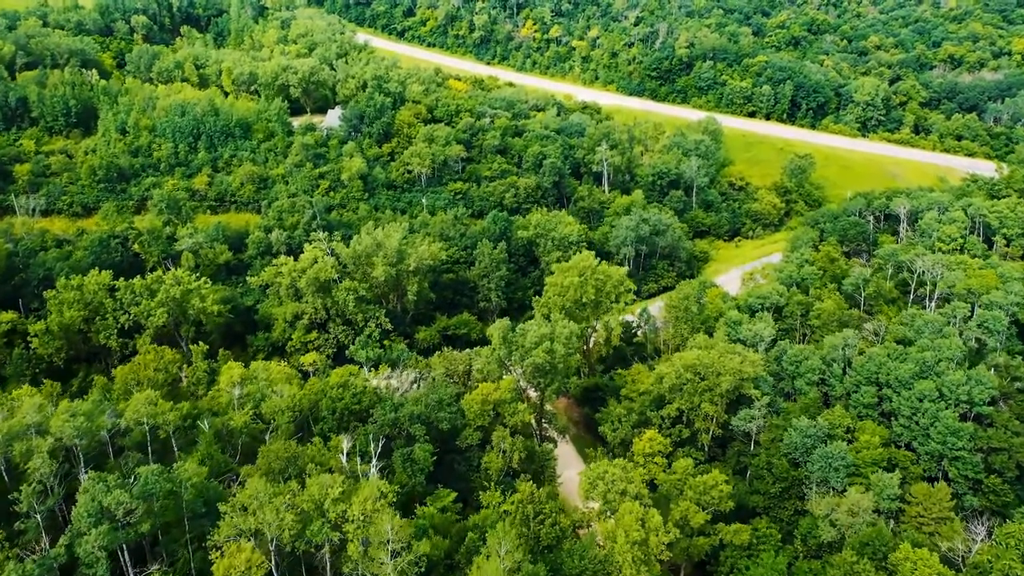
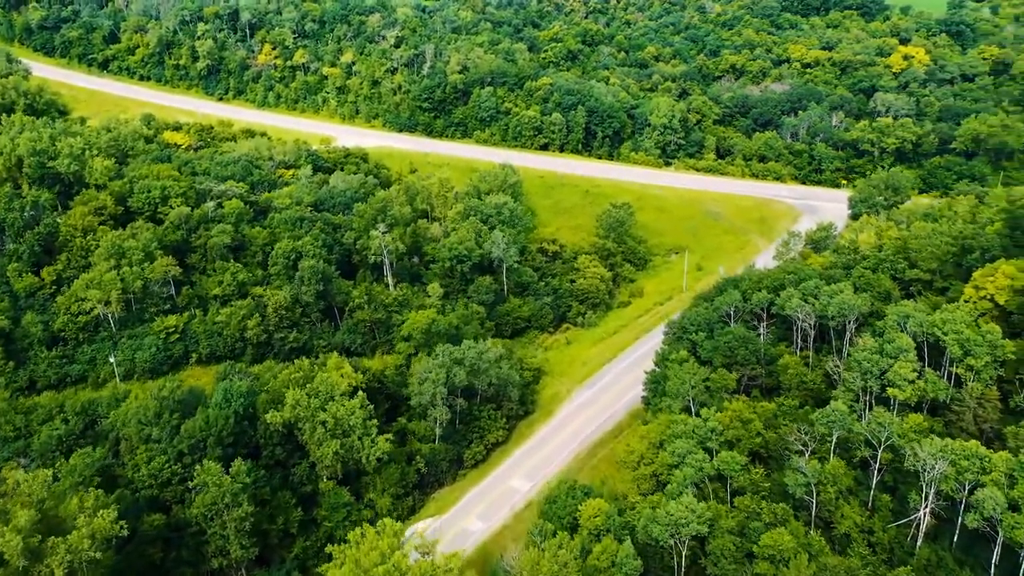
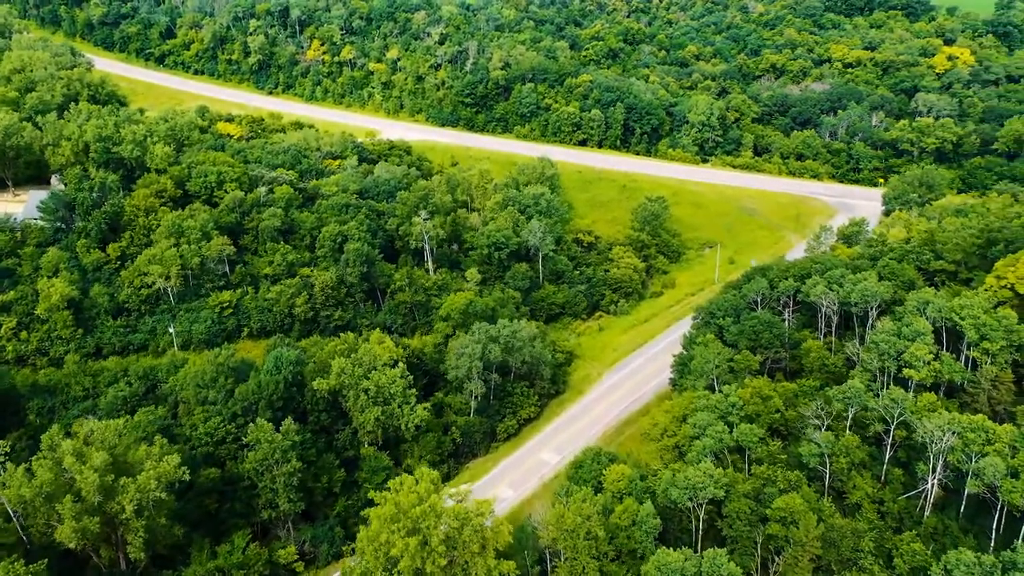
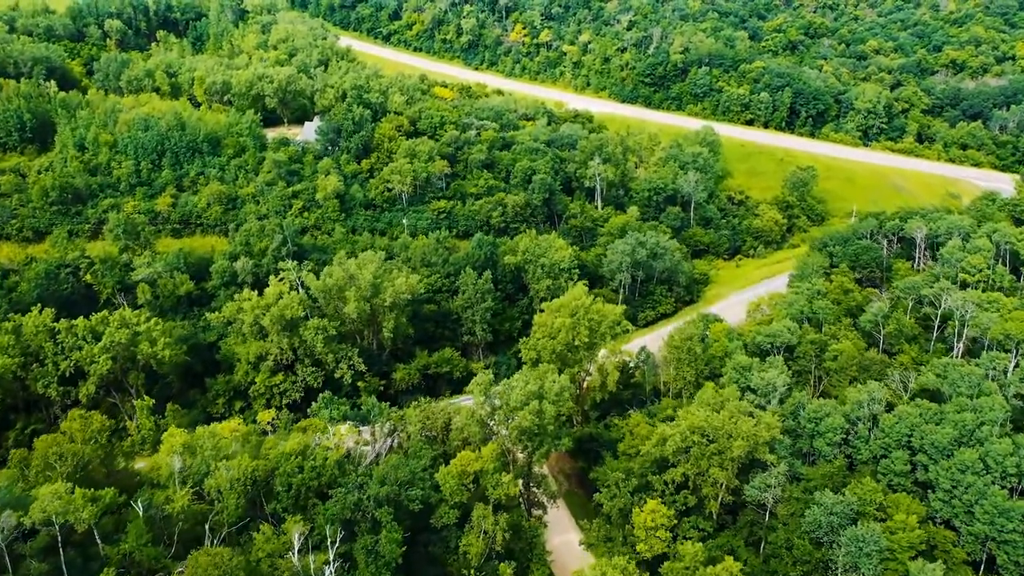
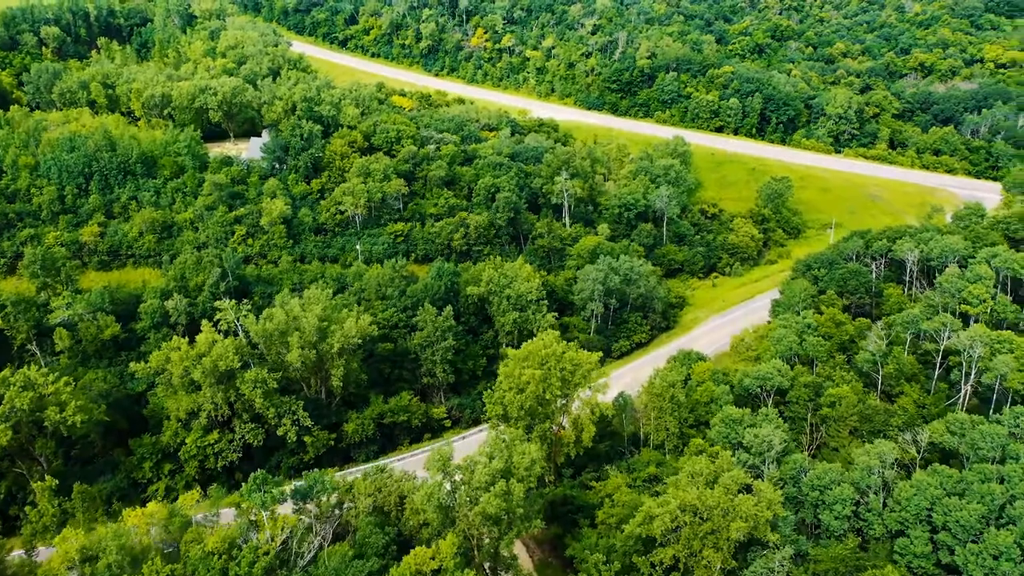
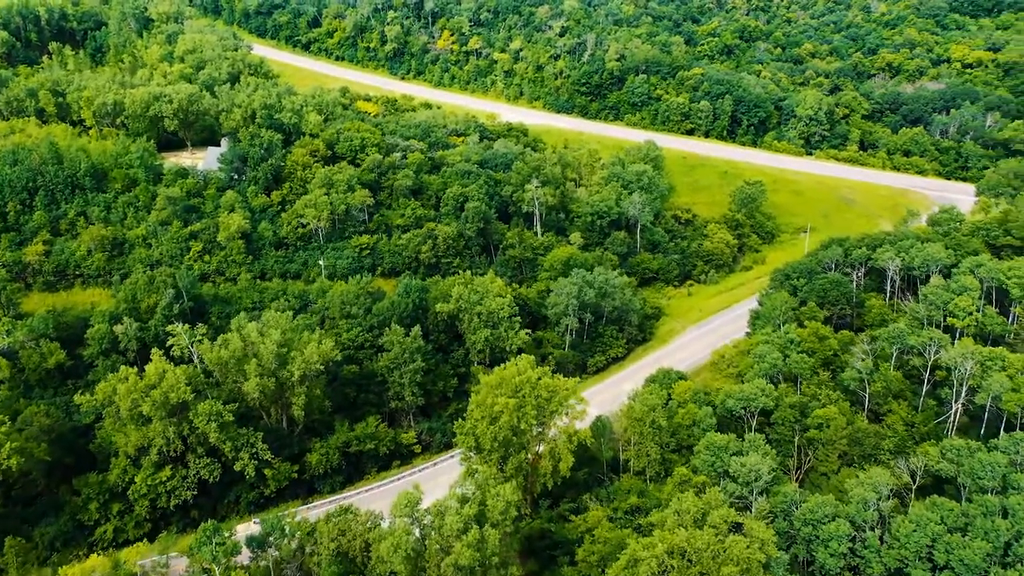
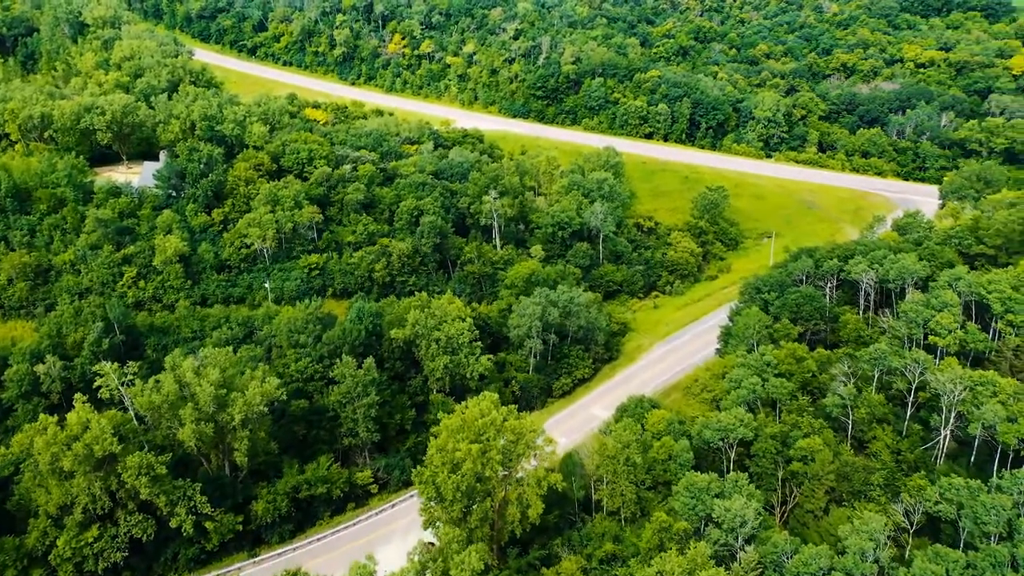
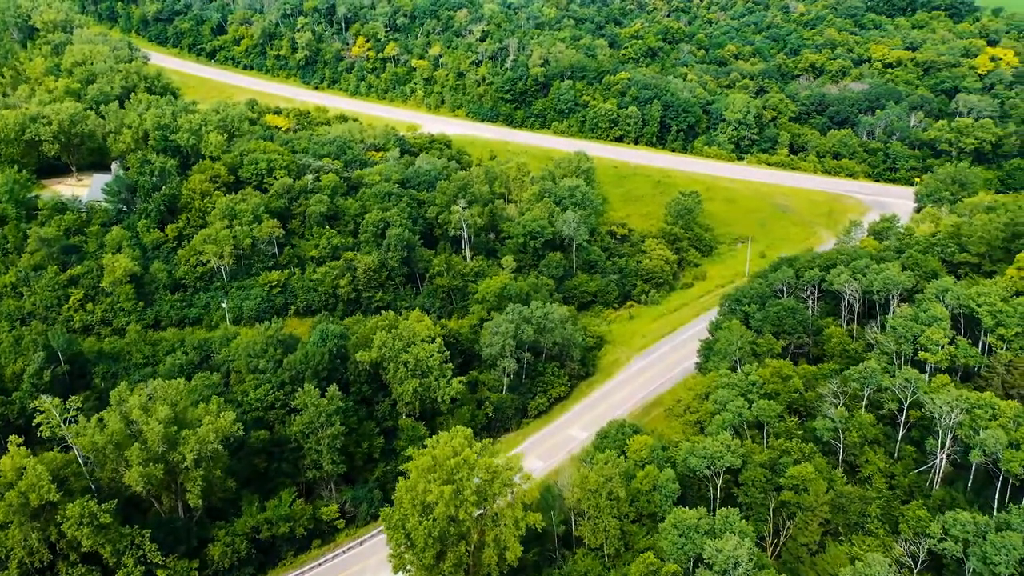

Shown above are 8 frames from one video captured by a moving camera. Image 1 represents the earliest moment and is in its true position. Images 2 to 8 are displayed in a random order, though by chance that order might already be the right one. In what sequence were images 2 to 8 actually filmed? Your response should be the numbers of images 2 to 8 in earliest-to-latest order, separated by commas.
4, 5, 6, 7, 8, 3, 2
